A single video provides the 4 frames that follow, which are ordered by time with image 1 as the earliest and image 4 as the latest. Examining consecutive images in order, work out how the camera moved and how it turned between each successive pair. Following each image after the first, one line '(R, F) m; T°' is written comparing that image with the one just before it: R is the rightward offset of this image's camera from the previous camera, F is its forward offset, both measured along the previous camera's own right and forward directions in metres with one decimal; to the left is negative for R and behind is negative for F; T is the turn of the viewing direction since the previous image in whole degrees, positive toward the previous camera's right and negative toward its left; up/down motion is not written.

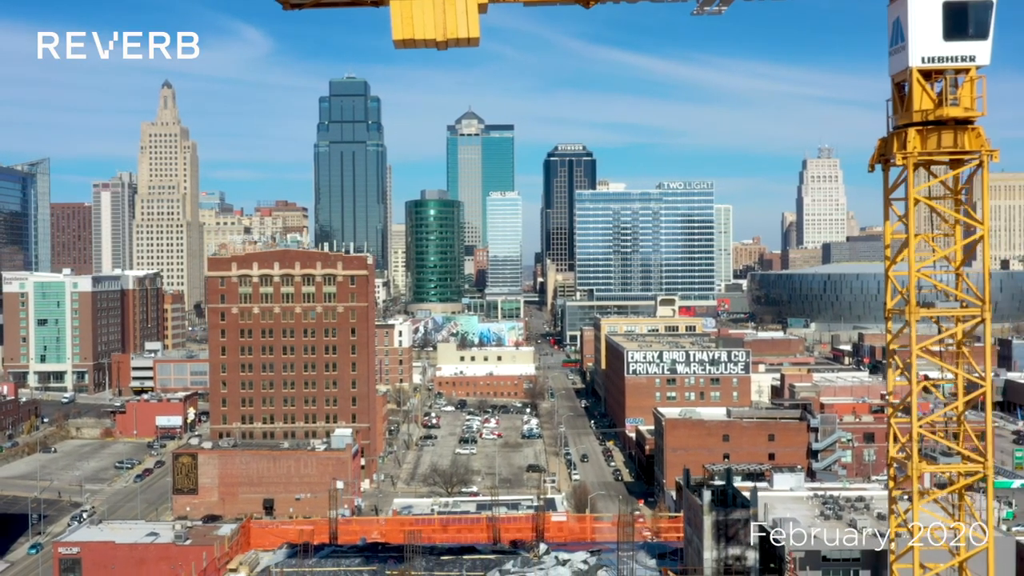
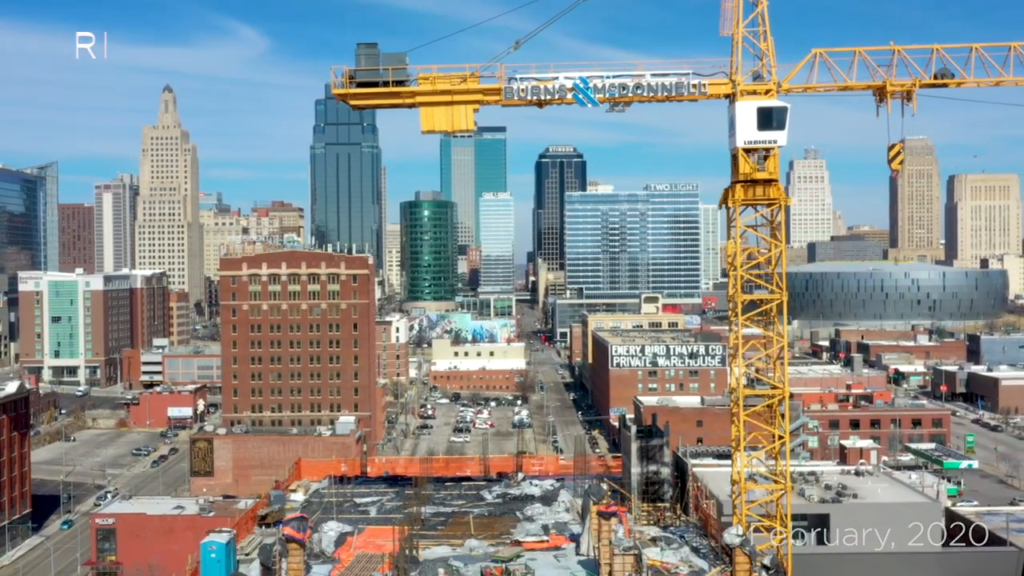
(+0.3, -9.6) m; 0°
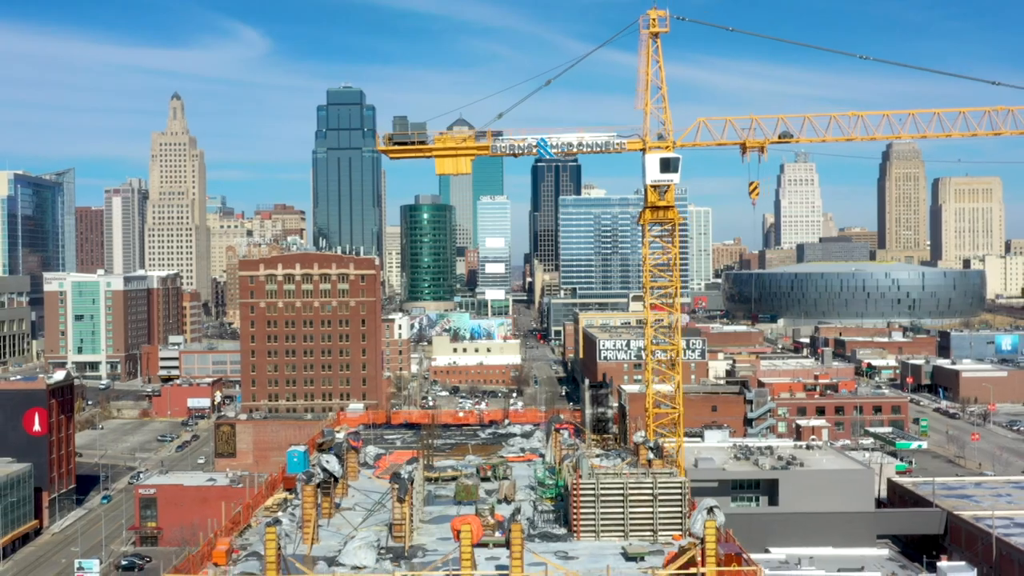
(+0.5, -12.3) m; 0°
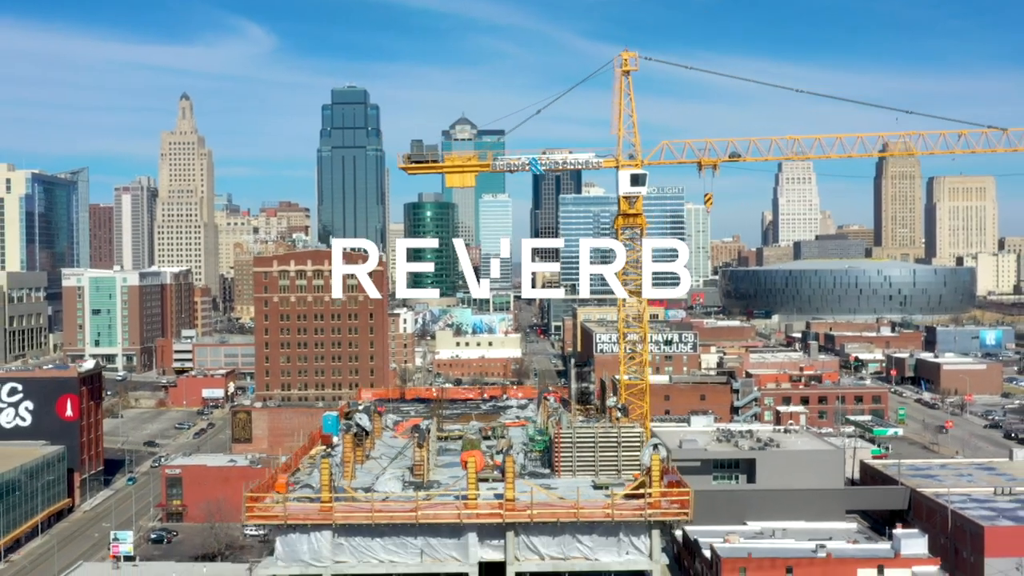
(+0.2, -7.9) m; 0°
